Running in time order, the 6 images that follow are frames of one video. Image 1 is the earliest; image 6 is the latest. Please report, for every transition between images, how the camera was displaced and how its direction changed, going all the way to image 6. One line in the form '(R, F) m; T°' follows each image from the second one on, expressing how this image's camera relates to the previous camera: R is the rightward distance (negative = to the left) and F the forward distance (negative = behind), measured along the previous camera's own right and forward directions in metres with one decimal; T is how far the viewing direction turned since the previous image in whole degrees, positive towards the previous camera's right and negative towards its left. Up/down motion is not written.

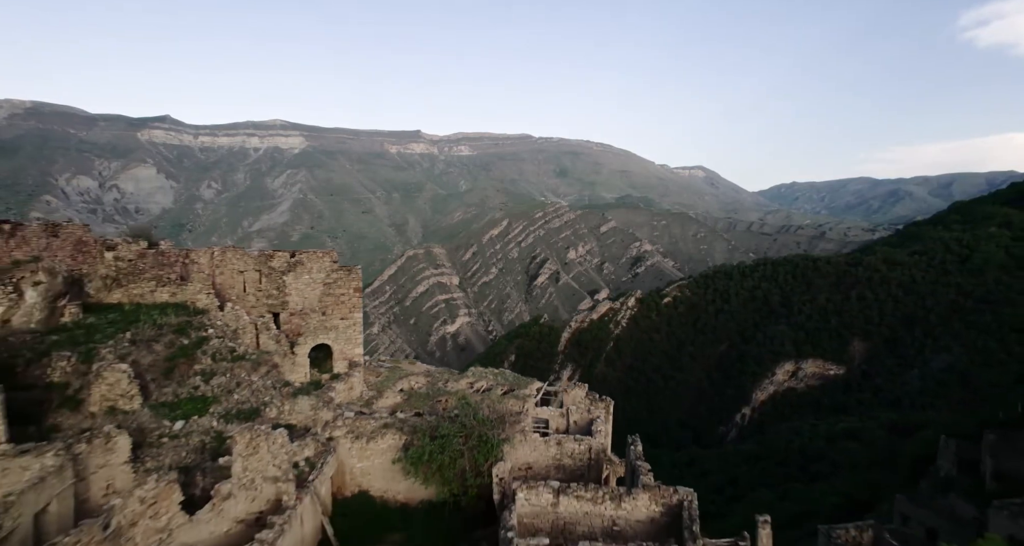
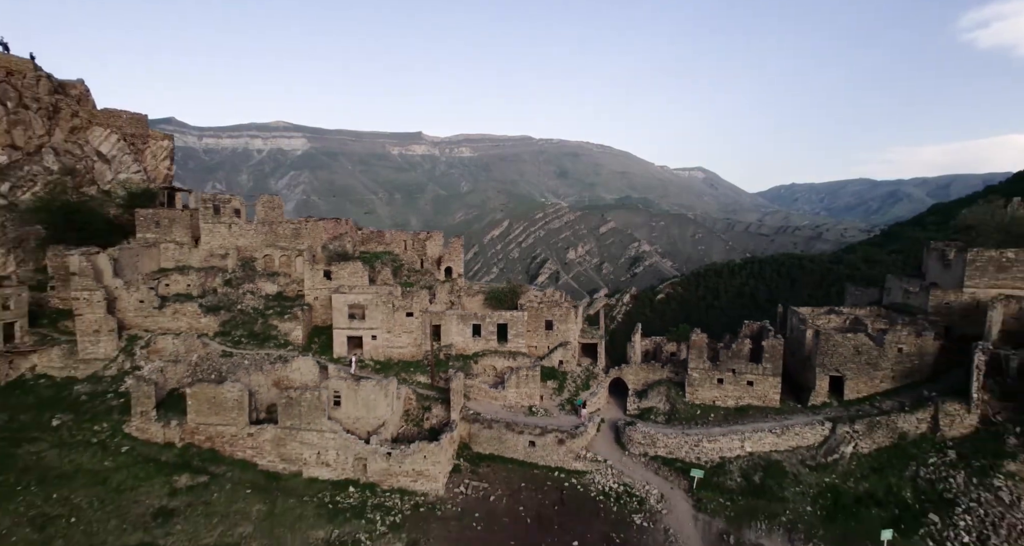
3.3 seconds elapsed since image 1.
(-0.5, -16.5) m; 0°
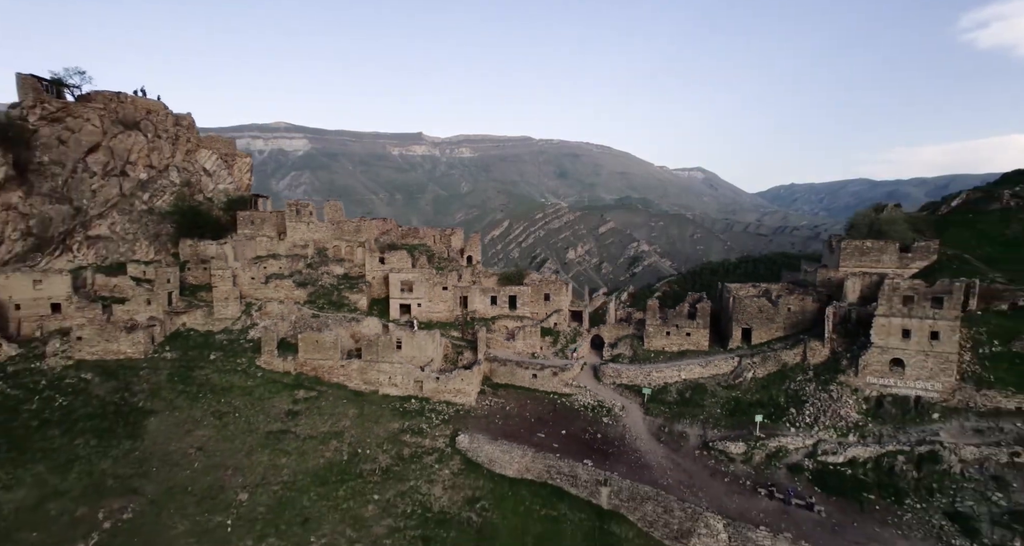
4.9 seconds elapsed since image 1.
(-0.4, -7.9) m; 0°
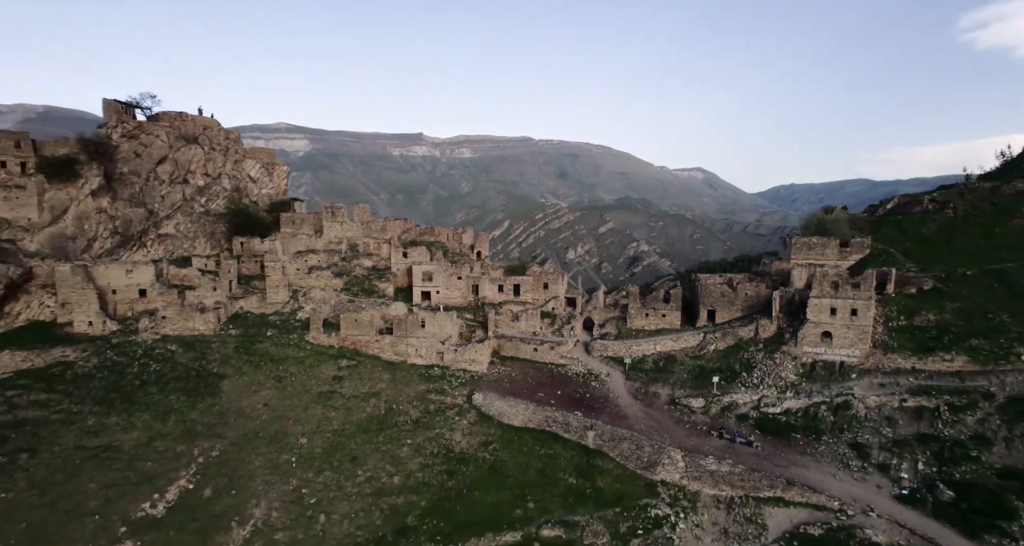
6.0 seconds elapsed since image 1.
(-0.3, -5.3) m; 0°
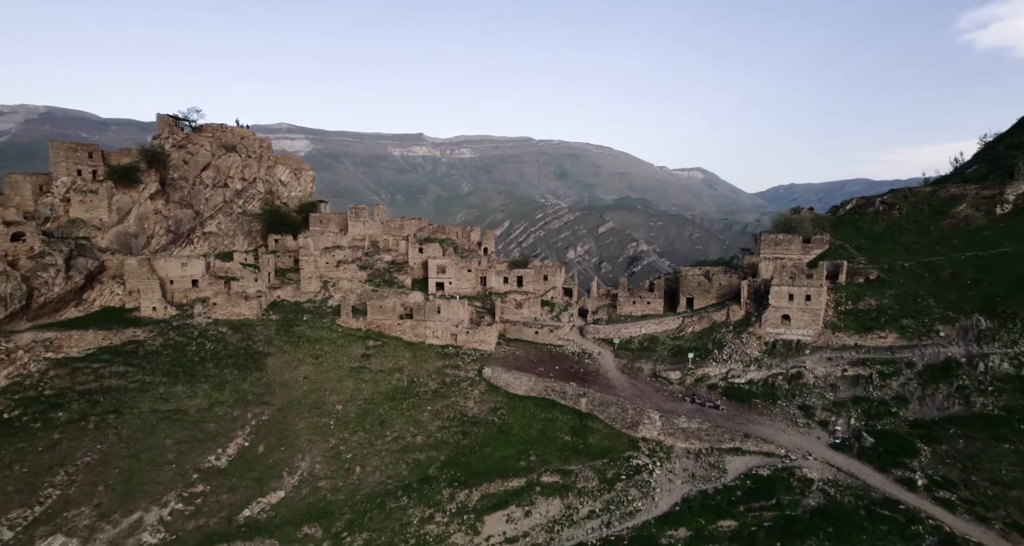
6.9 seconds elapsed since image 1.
(-0.3, -4.5) m; 0°
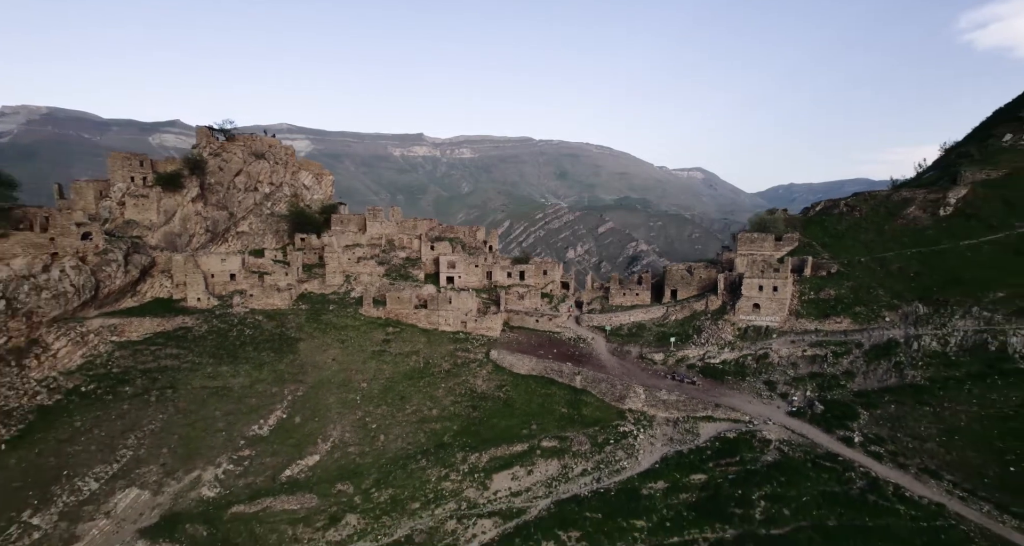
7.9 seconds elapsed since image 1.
(-0.2, -4.2) m; 0°
